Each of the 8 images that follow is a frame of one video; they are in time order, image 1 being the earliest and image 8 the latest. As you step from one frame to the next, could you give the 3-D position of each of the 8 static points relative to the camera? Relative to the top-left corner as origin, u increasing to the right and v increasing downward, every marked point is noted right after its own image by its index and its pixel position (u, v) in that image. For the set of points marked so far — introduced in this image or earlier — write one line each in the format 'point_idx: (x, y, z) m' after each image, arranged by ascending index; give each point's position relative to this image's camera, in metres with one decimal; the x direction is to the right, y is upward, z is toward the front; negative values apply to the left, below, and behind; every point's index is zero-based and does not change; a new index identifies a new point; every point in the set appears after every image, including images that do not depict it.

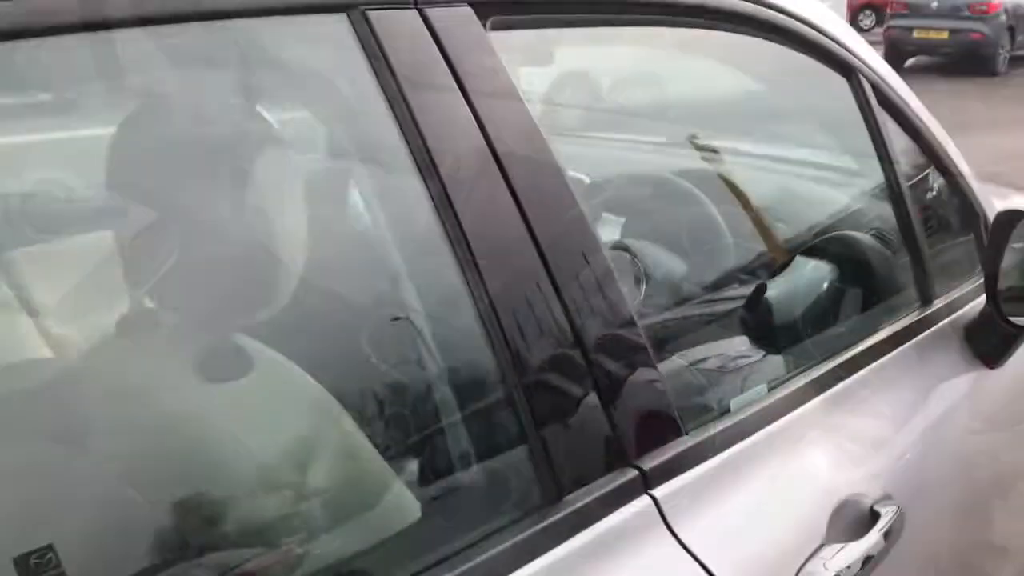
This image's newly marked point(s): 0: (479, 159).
0: (0.0, +0.1, +0.8) m
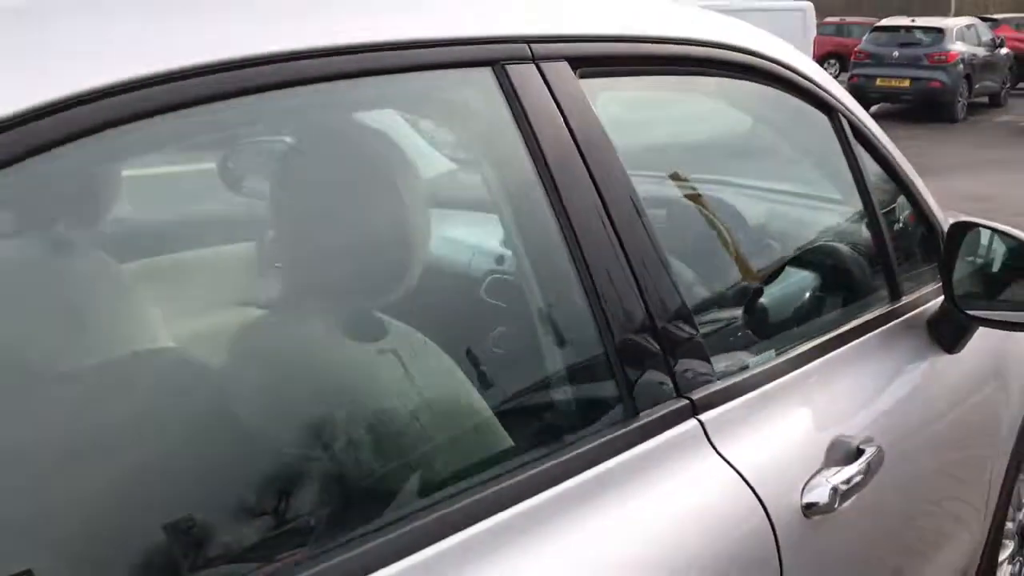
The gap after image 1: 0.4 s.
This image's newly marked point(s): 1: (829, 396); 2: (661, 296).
0: (+0.1, +0.1, +1.1) m
1: (+0.5, -0.1, +1.4) m
2: (+0.2, 0.0, +1.1) m
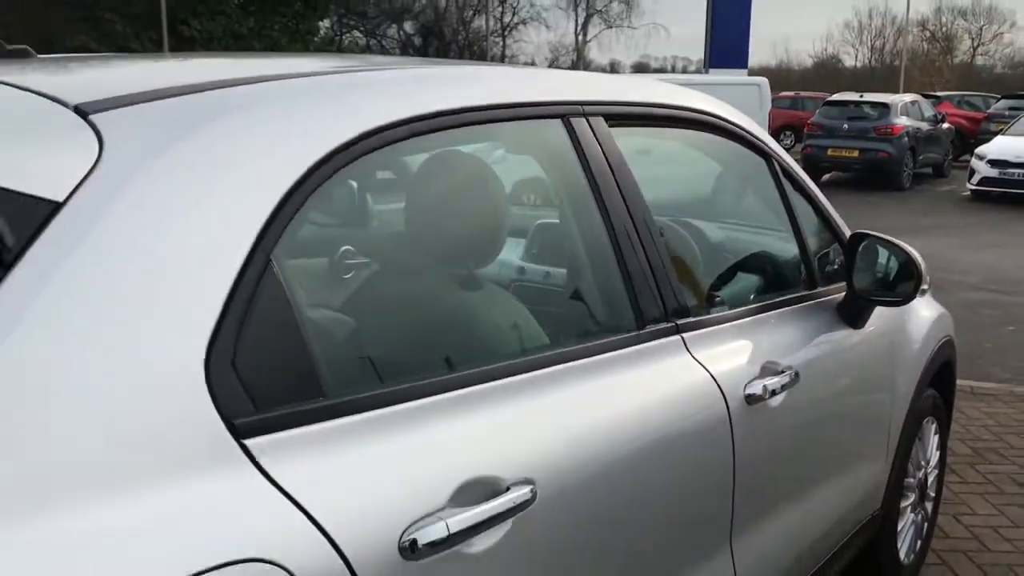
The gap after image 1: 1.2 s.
0: (+0.2, +0.2, +1.8) m
1: (+0.6, -0.1, +2.1) m
2: (+0.3, 0.0, +1.8) m
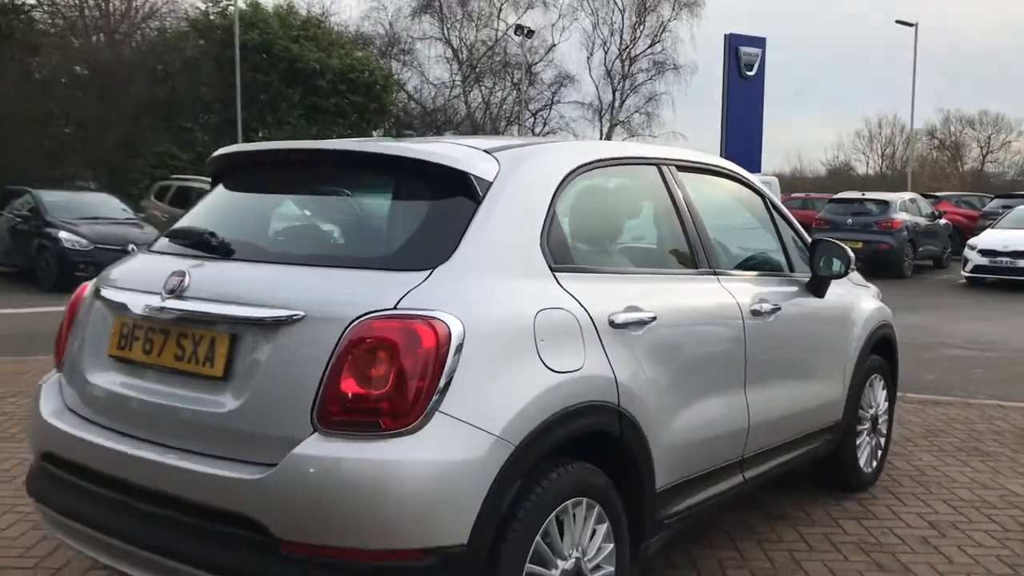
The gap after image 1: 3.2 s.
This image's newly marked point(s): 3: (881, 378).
0: (+0.6, +0.3, +3.5) m
1: (+1.0, 0.0, +3.8) m
2: (+0.7, +0.1, +3.5) m
3: (+1.9, -0.5, +4.7) m
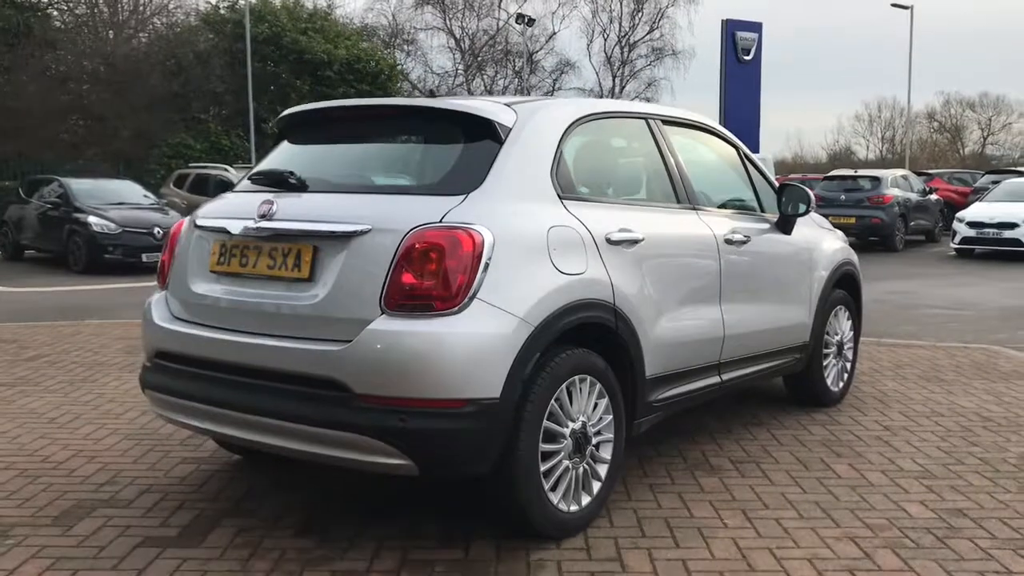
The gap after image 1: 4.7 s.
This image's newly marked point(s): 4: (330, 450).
0: (+0.7, +0.6, +4.3) m
1: (+1.1, +0.3, +4.5) m
2: (+0.8, +0.4, +4.2) m
3: (+1.9, -0.1, +5.4) m
4: (-0.6, -0.5, +3.1) m
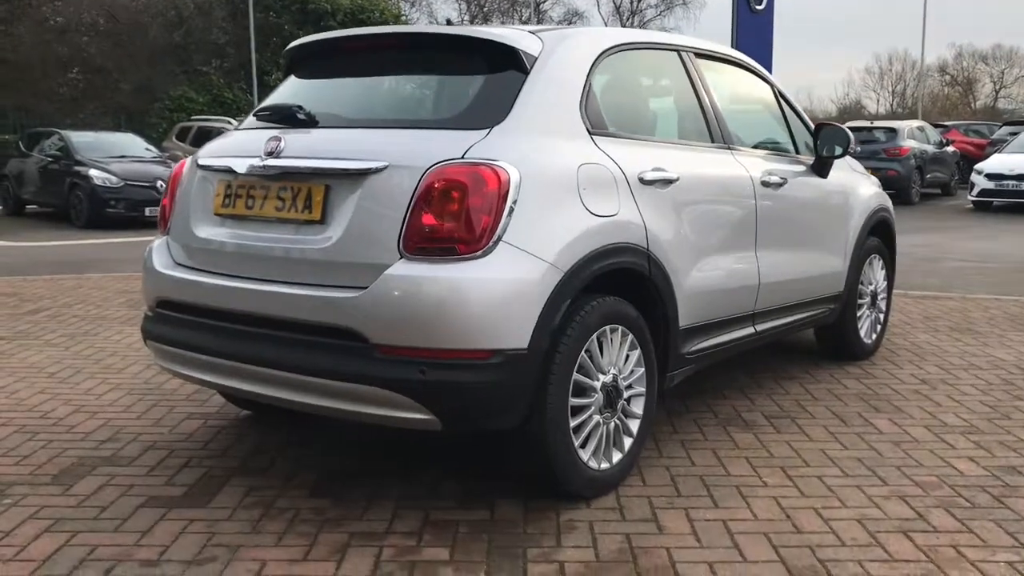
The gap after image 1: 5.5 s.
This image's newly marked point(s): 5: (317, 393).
0: (+0.8, +0.9, +4.0) m
1: (+1.2, +0.6, +4.2) m
2: (+0.9, +0.7, +4.0) m
3: (+2.0, +0.2, +5.2) m
4: (-0.5, -0.4, +2.9) m
5: (-0.6, -0.3, +2.9) m
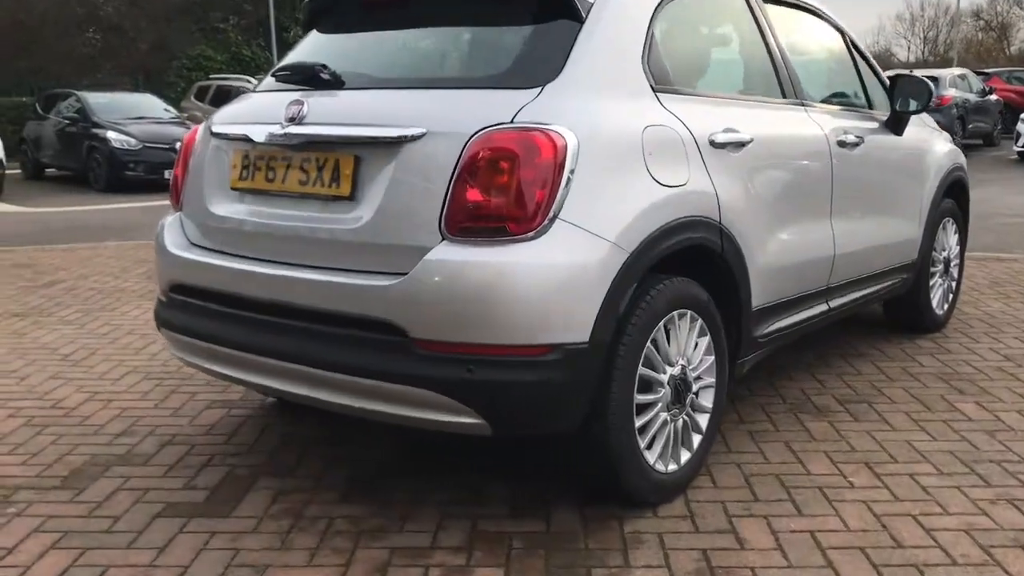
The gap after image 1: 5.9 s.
0: (+1.0, +1.0, +3.5) m
1: (+1.3, +0.7, +3.8) m
2: (+1.1, +0.8, +3.6) m
3: (+2.2, +0.3, +4.8) m
4: (-0.3, -0.3, +2.5) m
5: (-0.4, -0.3, +2.6) m
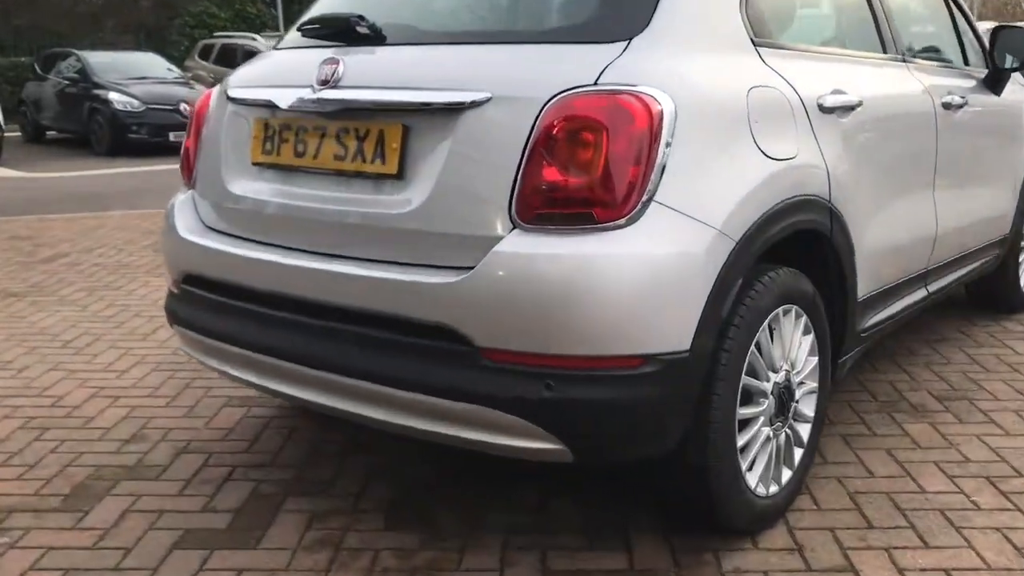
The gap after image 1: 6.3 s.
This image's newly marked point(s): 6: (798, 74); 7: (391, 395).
0: (+1.2, +1.0, +3.1) m
1: (+1.5, +0.7, +3.3) m
2: (+1.3, +0.8, +3.1) m
3: (+2.4, +0.4, +4.3) m
4: (-0.2, -0.3, +2.1) m
5: (-0.3, -0.3, +2.2) m
6: (+0.7, +0.6, +2.4) m
7: (-0.3, -0.2, +2.1) m
